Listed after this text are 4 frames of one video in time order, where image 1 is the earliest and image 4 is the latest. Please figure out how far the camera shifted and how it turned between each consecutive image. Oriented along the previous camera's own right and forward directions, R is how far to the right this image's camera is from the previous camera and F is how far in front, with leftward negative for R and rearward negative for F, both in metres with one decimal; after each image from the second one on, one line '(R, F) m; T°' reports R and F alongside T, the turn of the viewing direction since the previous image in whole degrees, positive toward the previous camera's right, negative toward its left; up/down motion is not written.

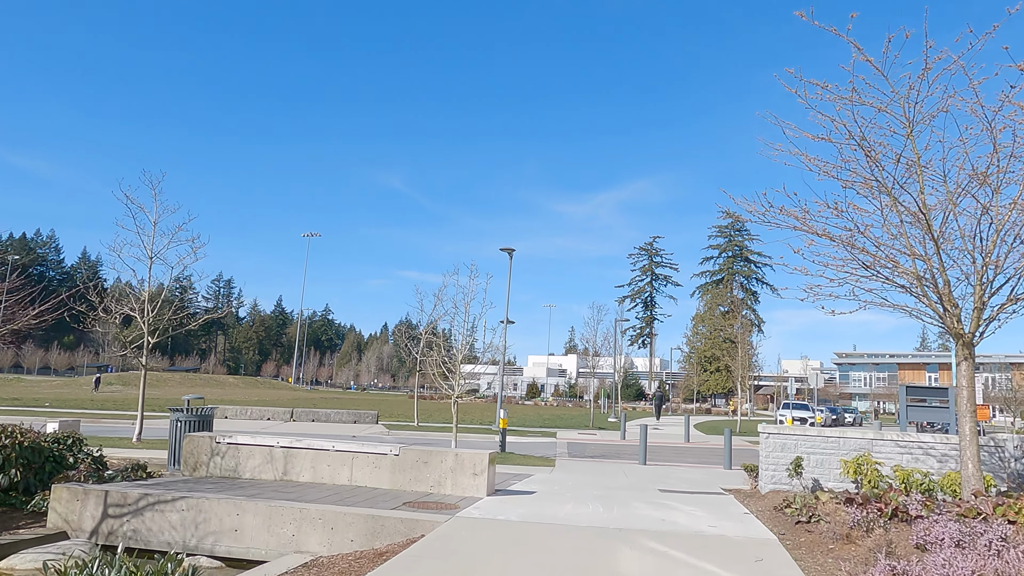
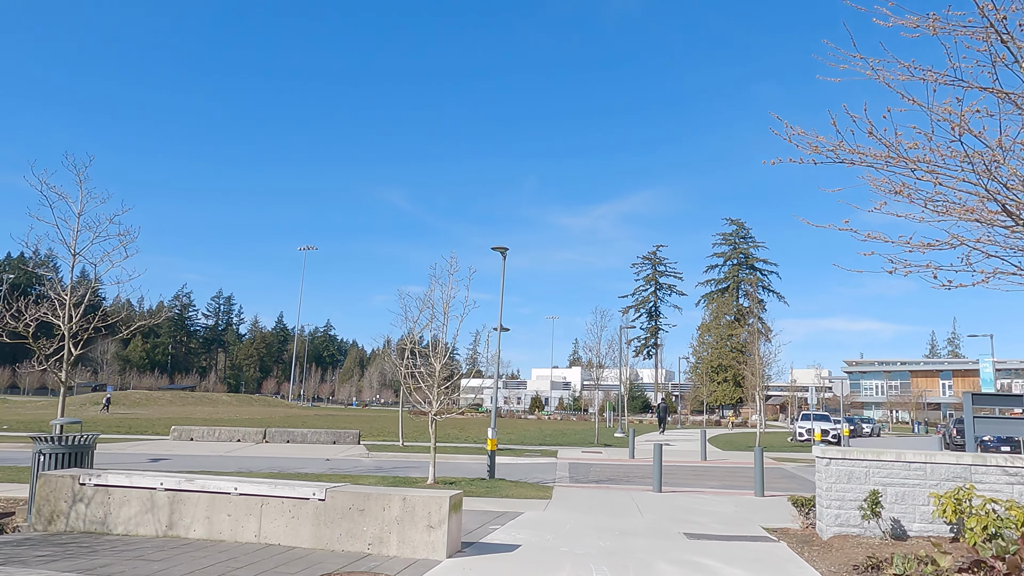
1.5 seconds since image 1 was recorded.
(+0.3, +2.5) m; 0°
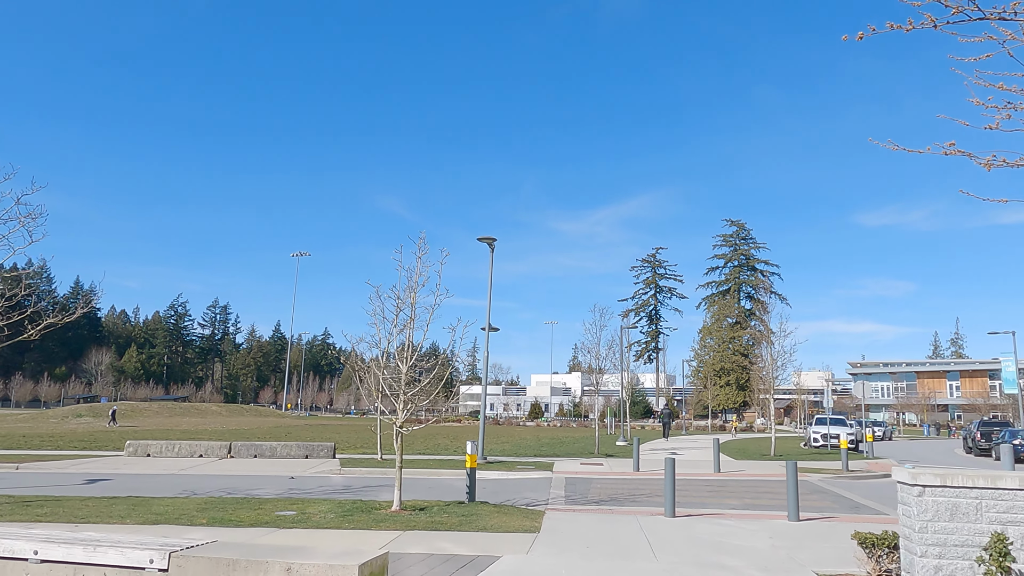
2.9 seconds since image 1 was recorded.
(+0.3, +2.3) m; 0°
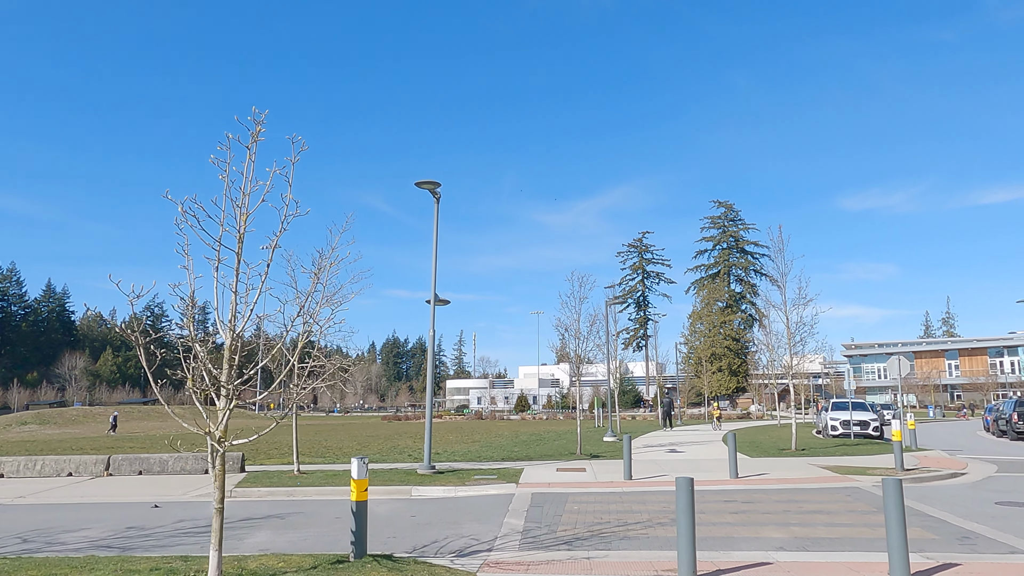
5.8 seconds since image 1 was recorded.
(+0.8, +4.7) m; +1°
